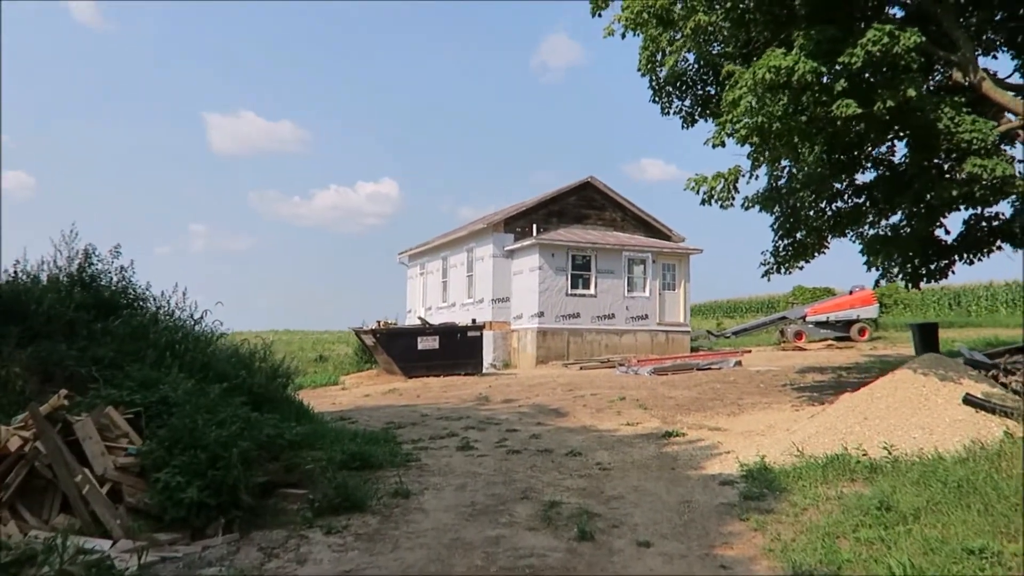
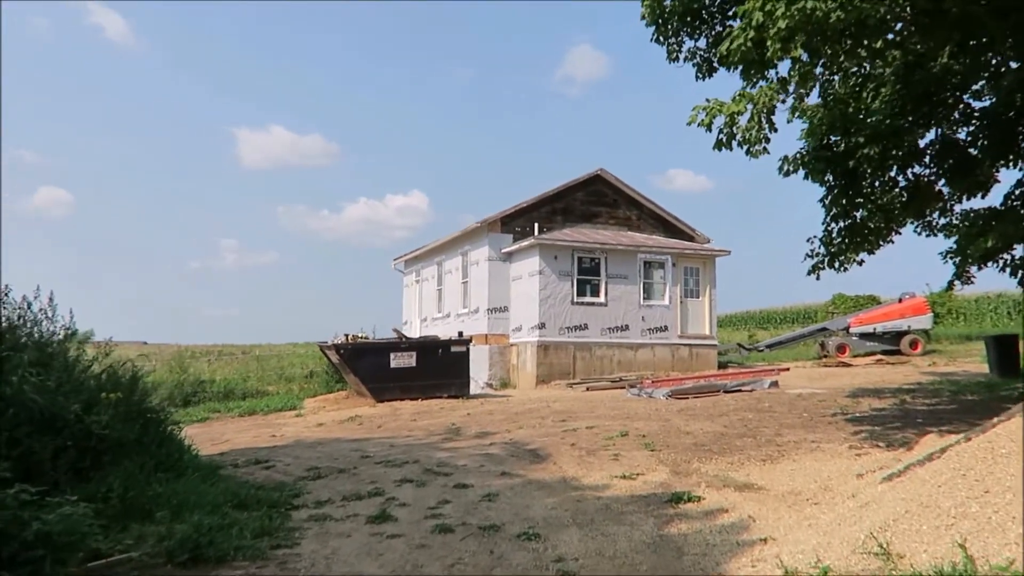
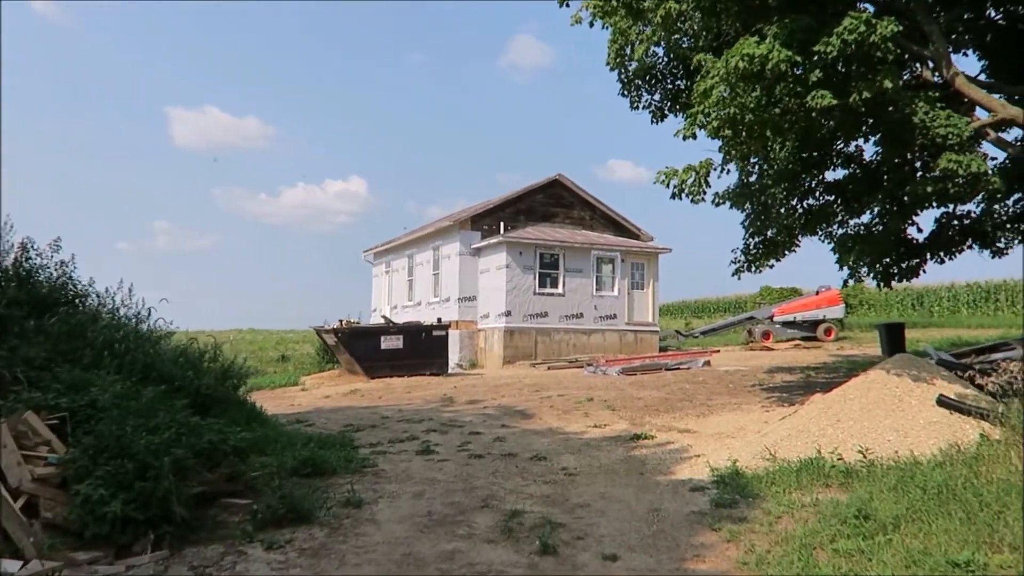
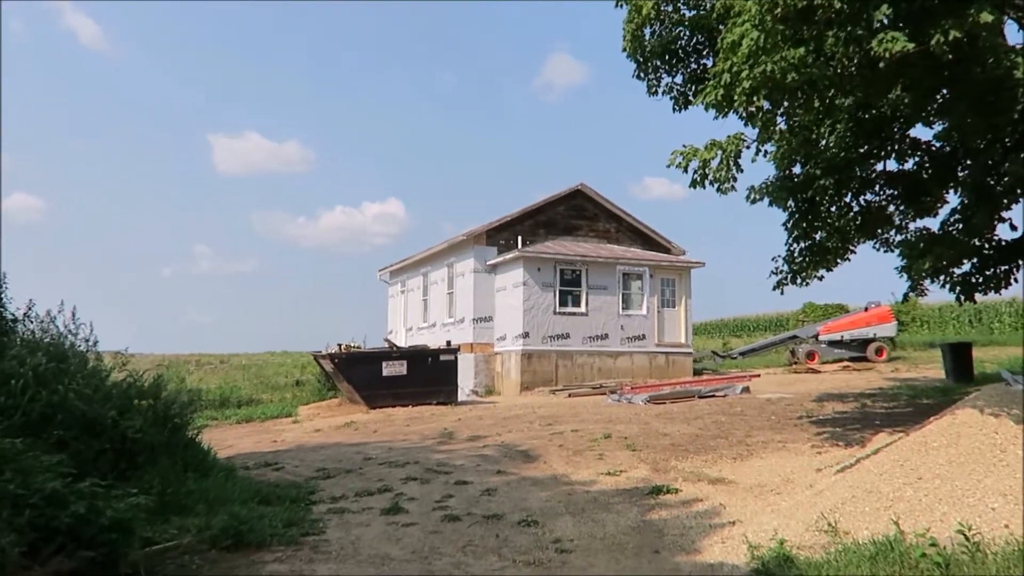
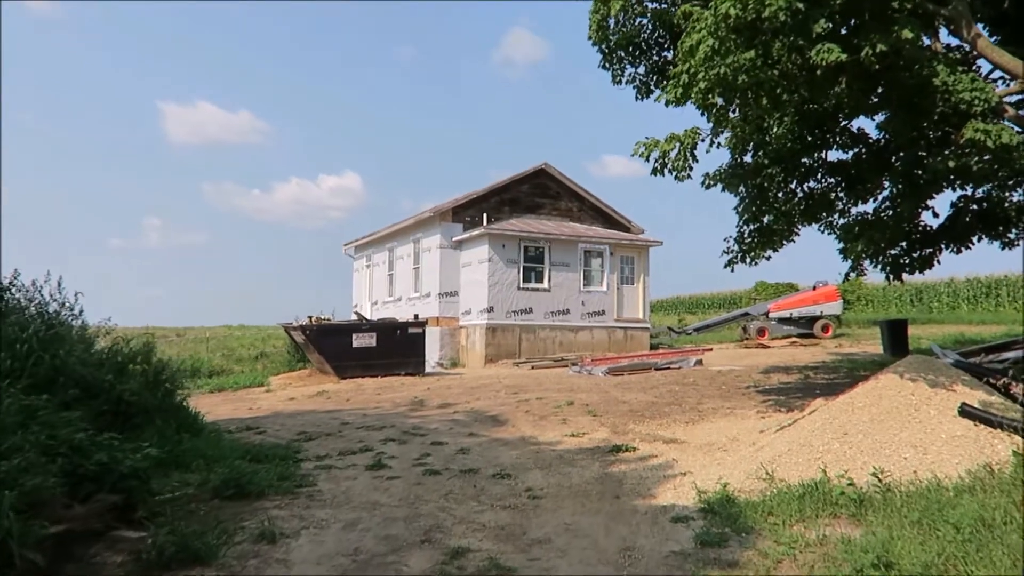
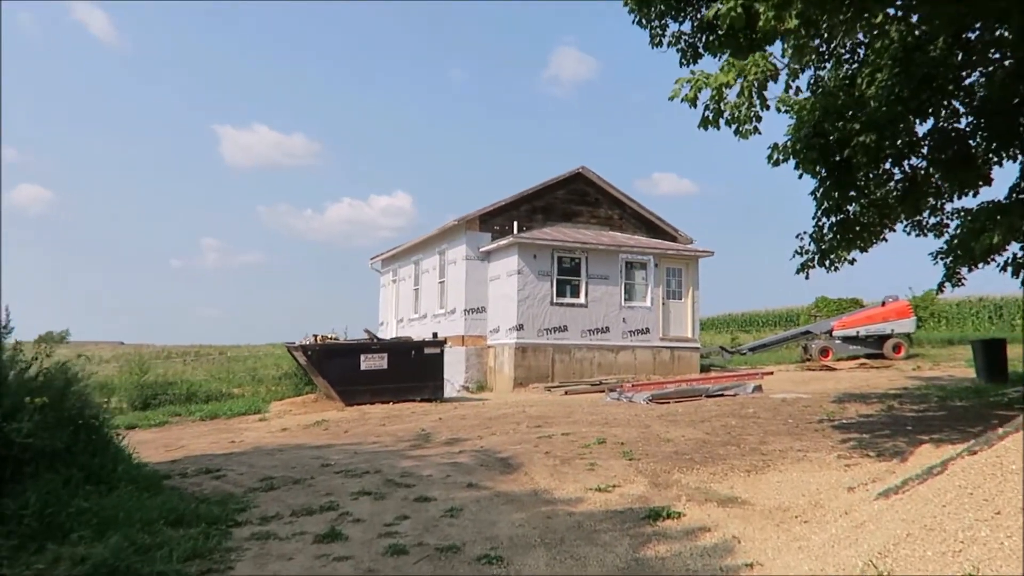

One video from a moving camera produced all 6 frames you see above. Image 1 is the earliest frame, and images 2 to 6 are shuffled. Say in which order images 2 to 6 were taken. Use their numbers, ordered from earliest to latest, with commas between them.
3, 5, 4, 2, 6
